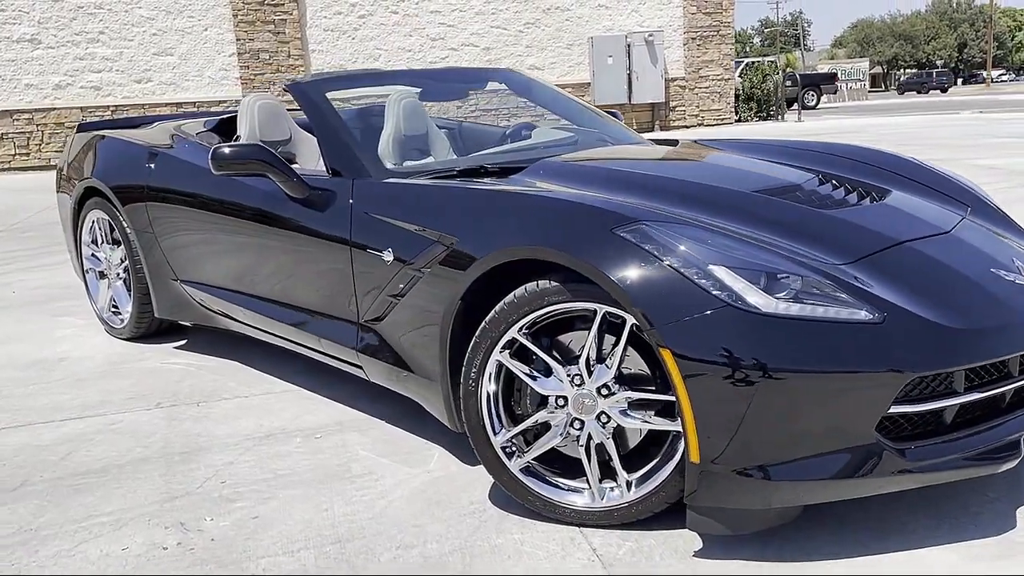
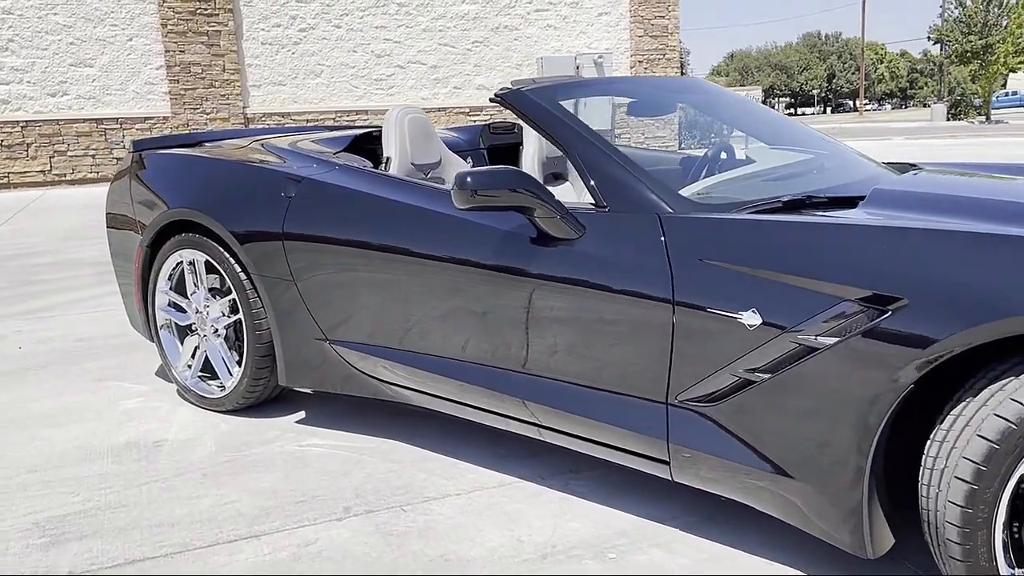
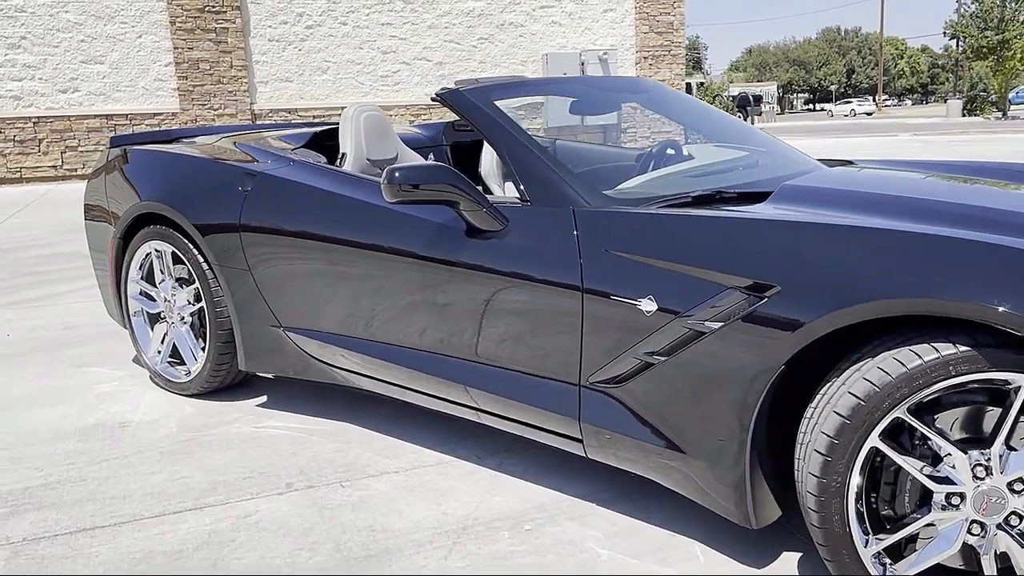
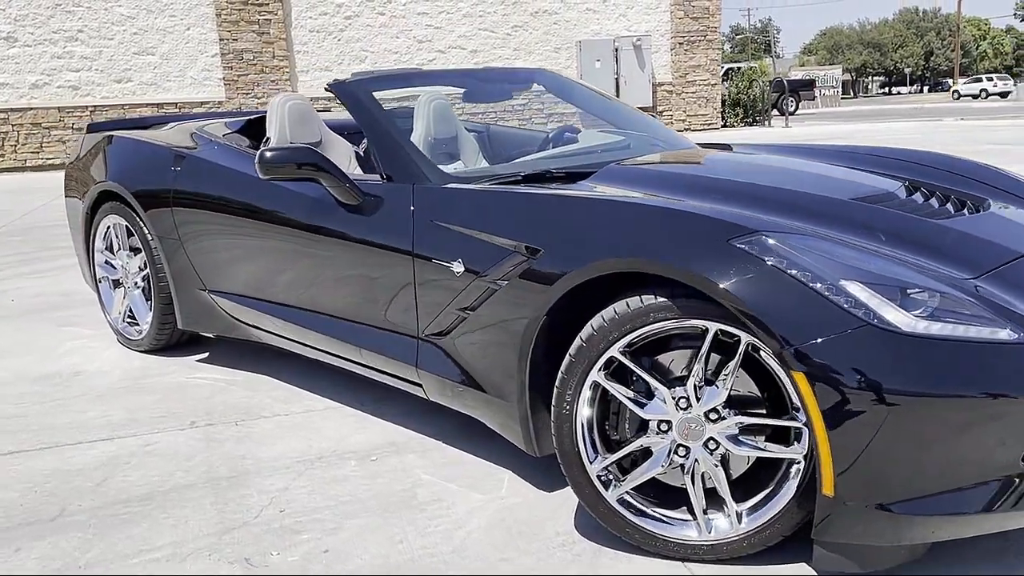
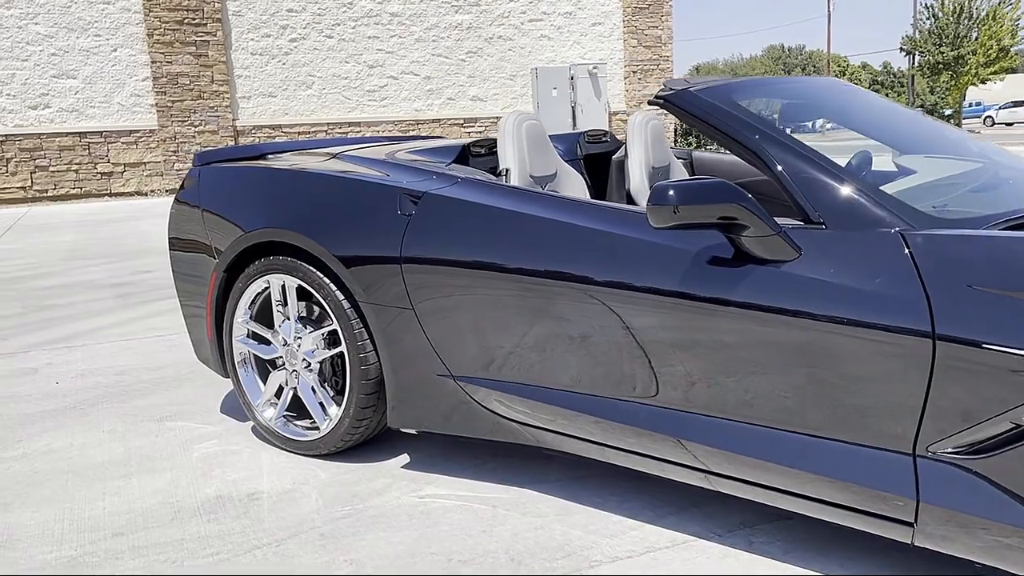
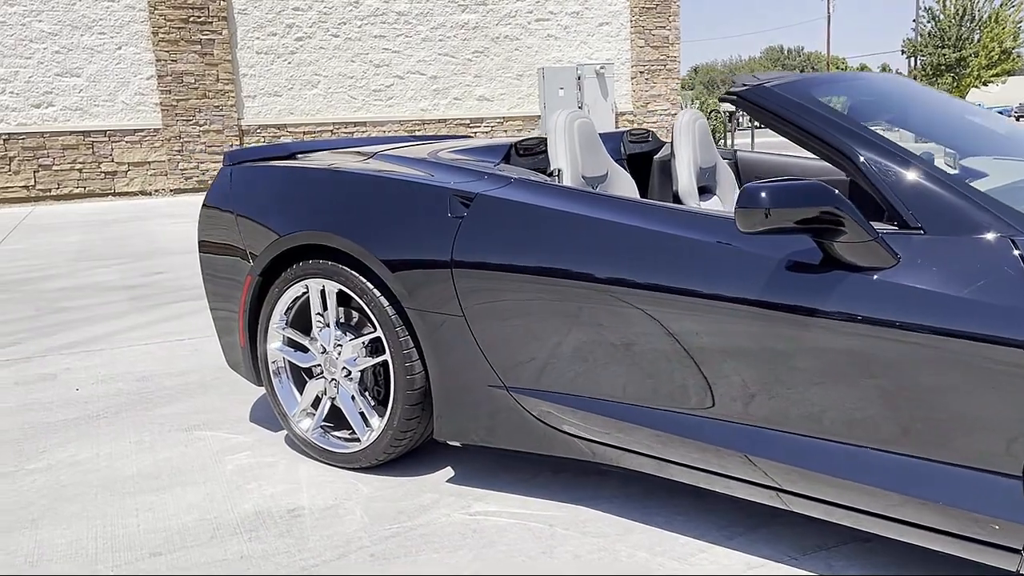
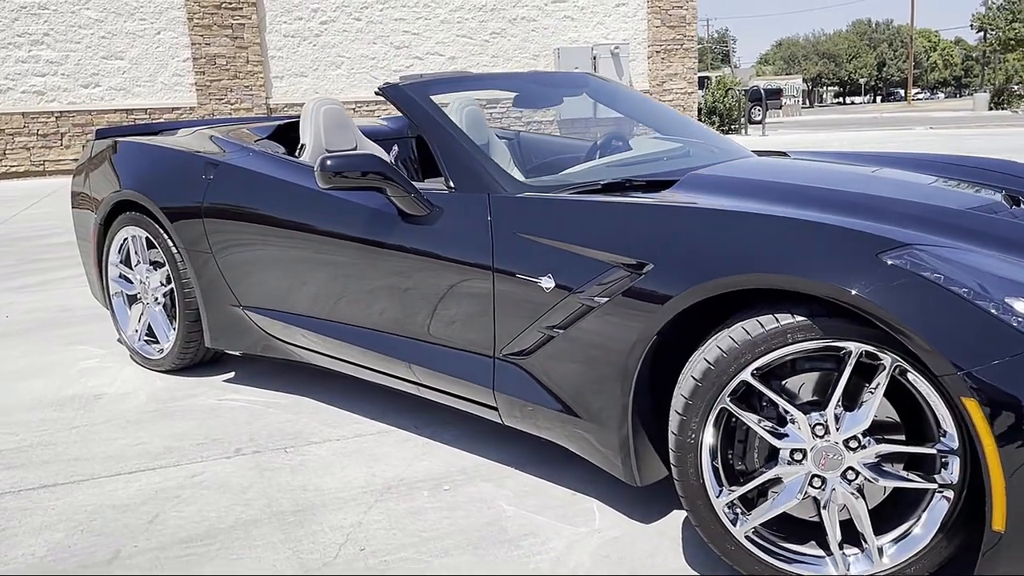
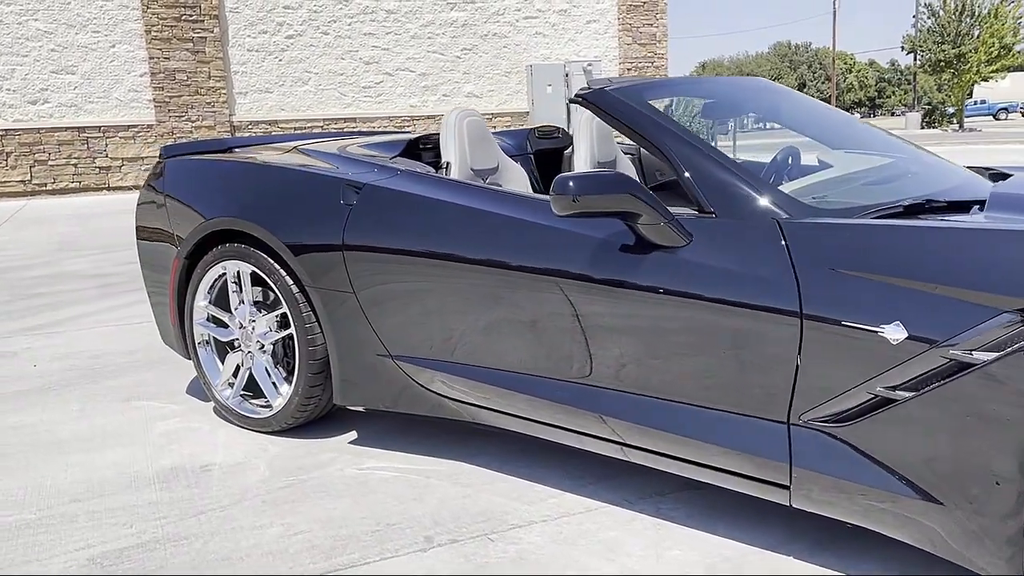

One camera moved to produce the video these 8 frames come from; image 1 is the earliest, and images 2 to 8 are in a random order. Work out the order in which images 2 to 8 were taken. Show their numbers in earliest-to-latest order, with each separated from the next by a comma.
4, 7, 3, 2, 8, 5, 6
